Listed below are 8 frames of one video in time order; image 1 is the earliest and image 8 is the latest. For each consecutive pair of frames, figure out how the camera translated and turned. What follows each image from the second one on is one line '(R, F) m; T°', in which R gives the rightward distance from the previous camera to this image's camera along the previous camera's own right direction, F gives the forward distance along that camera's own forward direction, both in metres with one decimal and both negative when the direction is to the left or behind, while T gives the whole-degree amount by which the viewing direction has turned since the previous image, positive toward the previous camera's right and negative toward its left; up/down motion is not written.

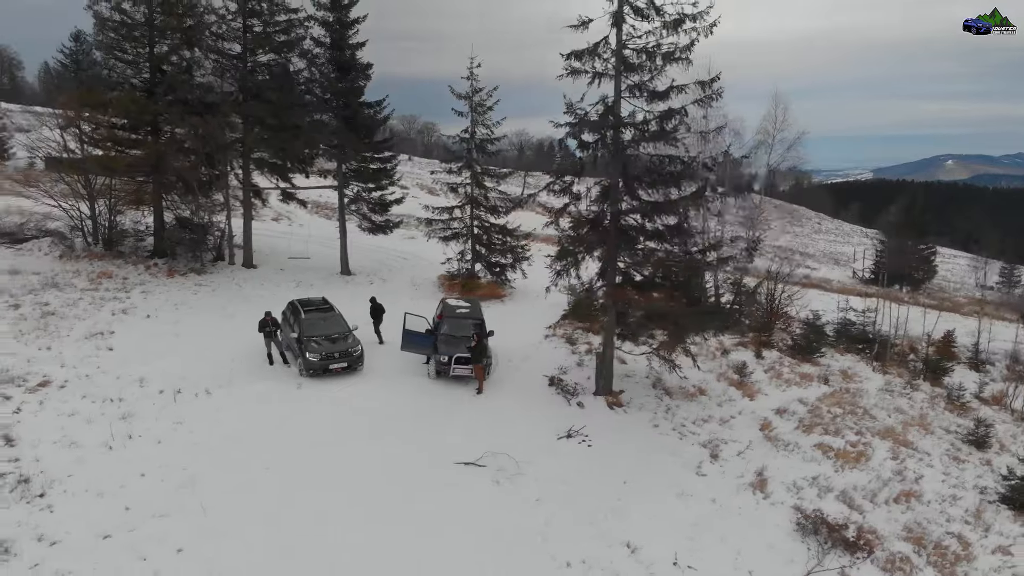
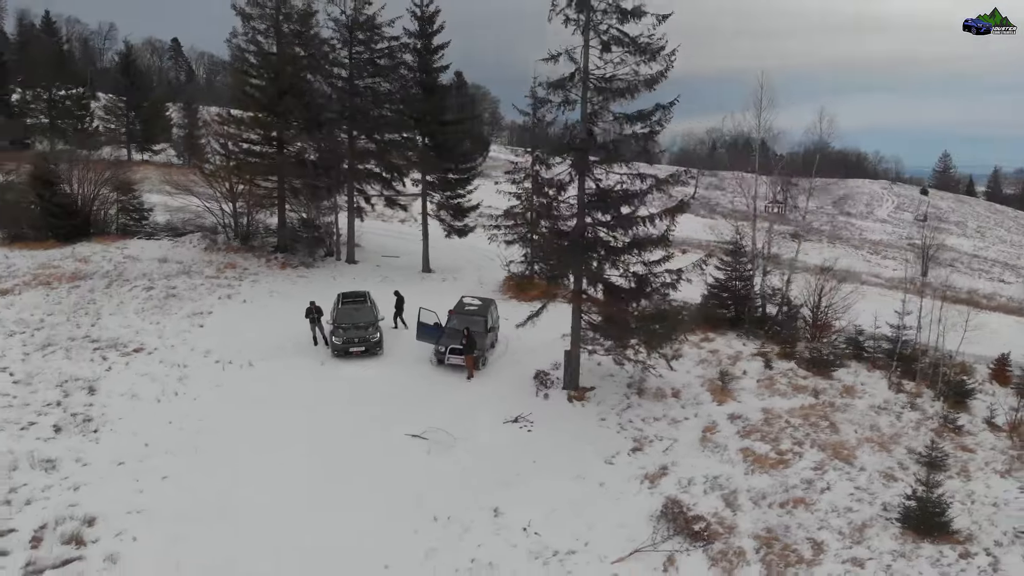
(+3.5, -1.1) m; -14°
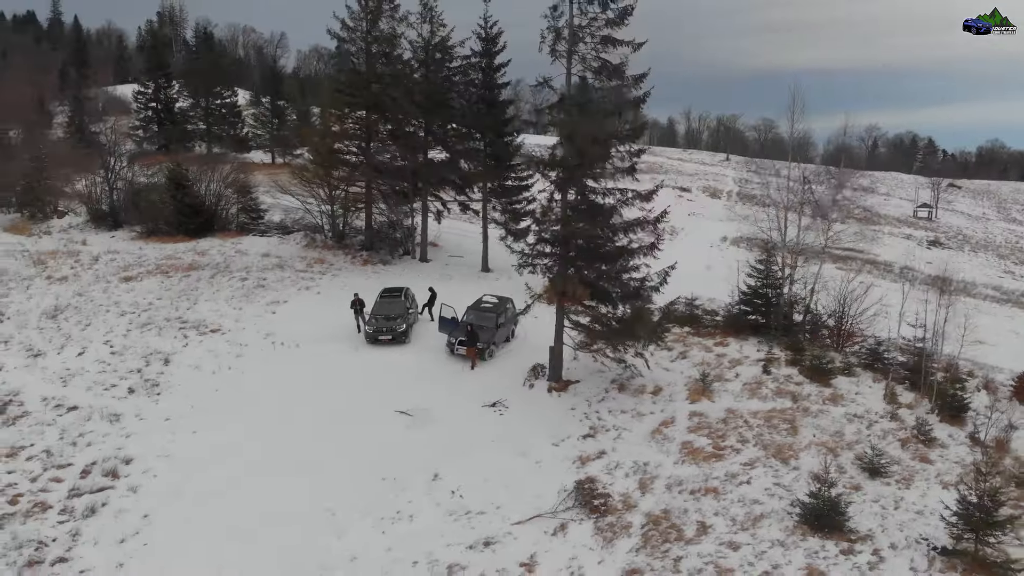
(+2.8, -1.3) m; -11°
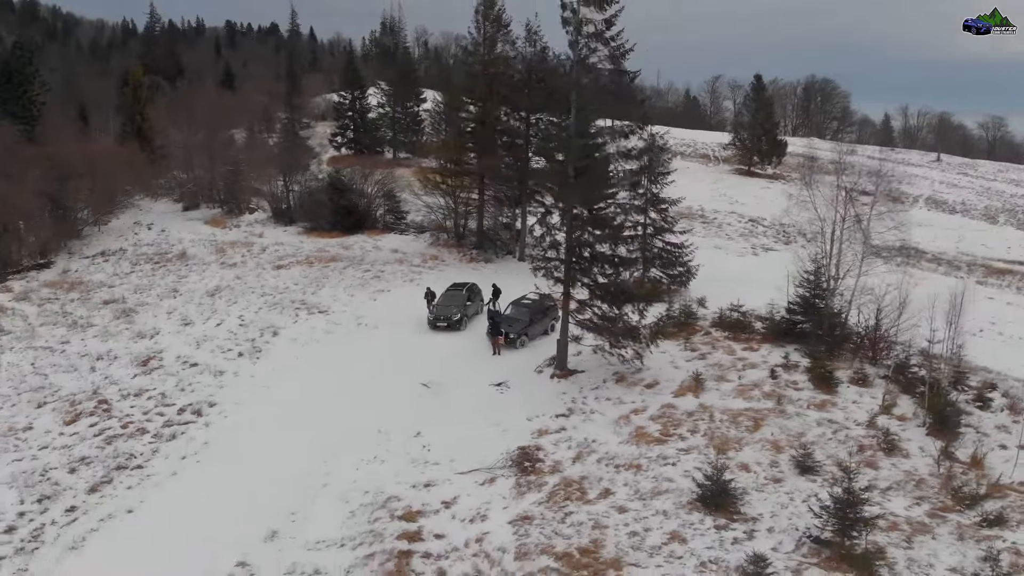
(+3.9, -1.9) m; -15°
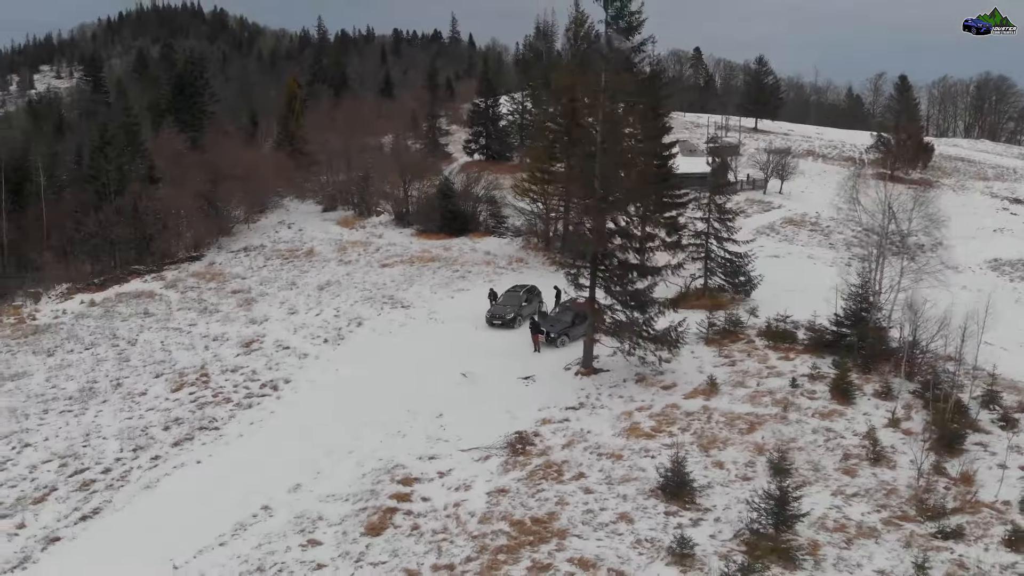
(+2.8, -1.6) m; -11°
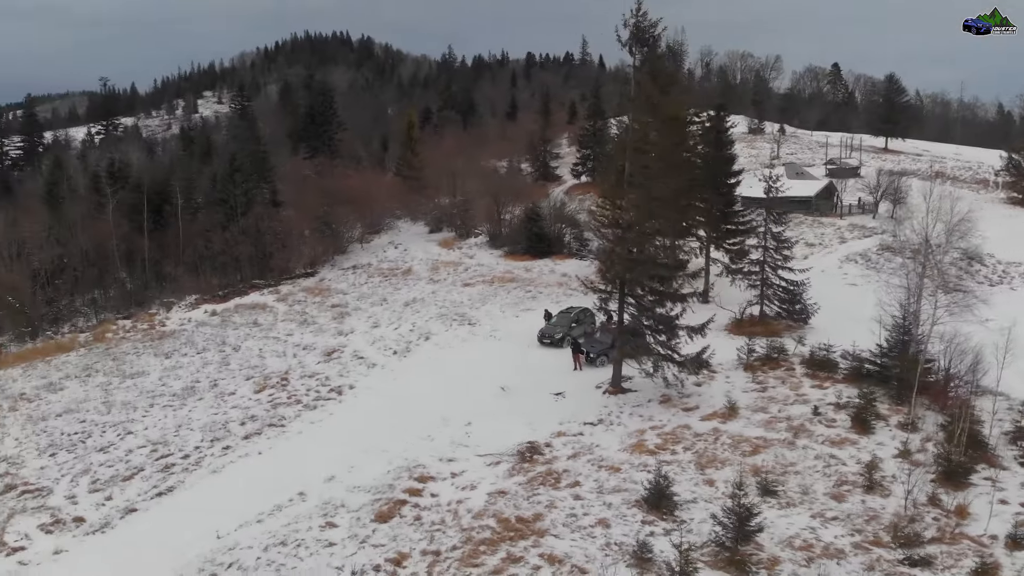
(+2.4, -1.4) m; -10°
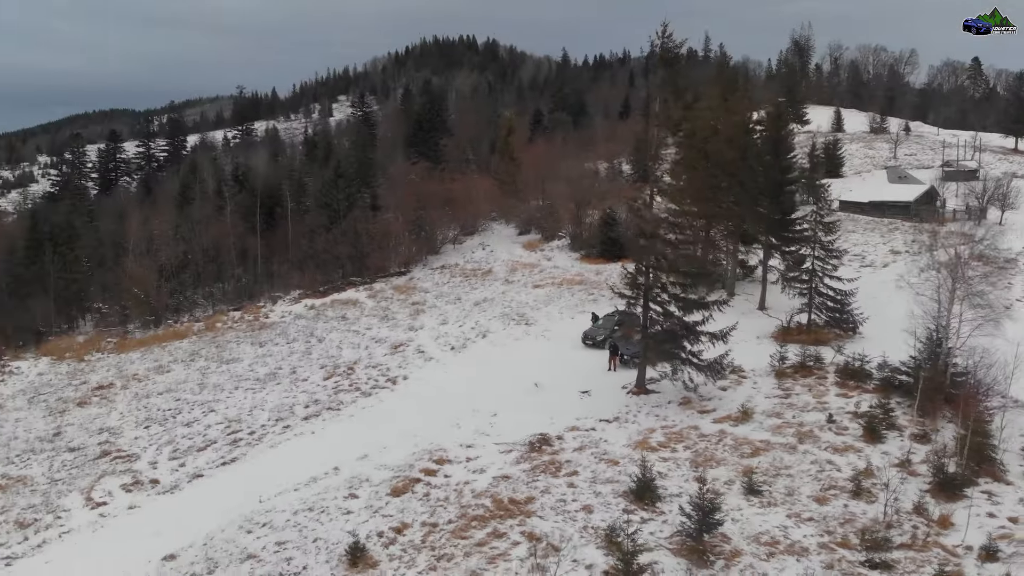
(+2.4, -1.4) m; -9°
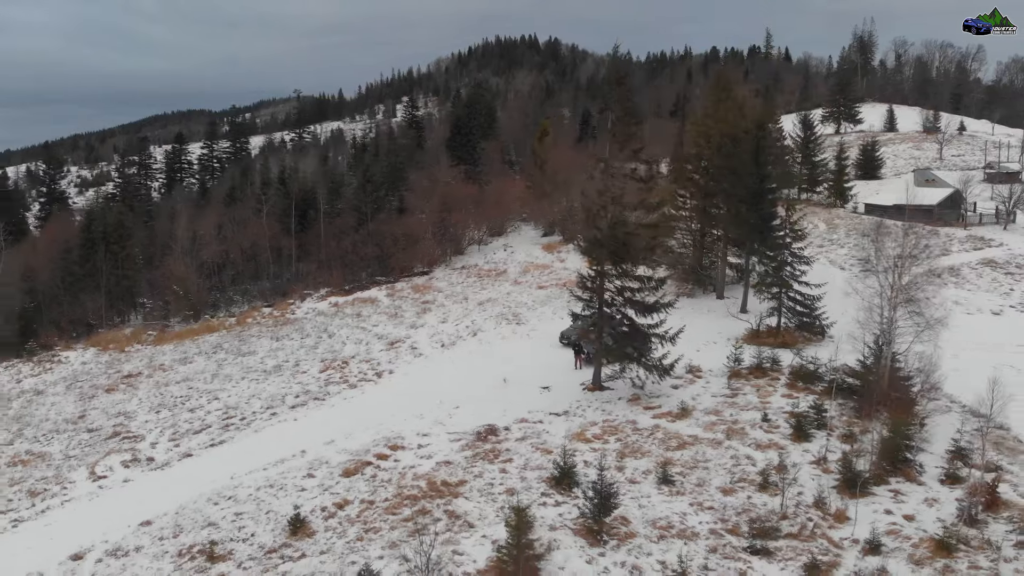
(+2.8, -1.5) m; -5°
